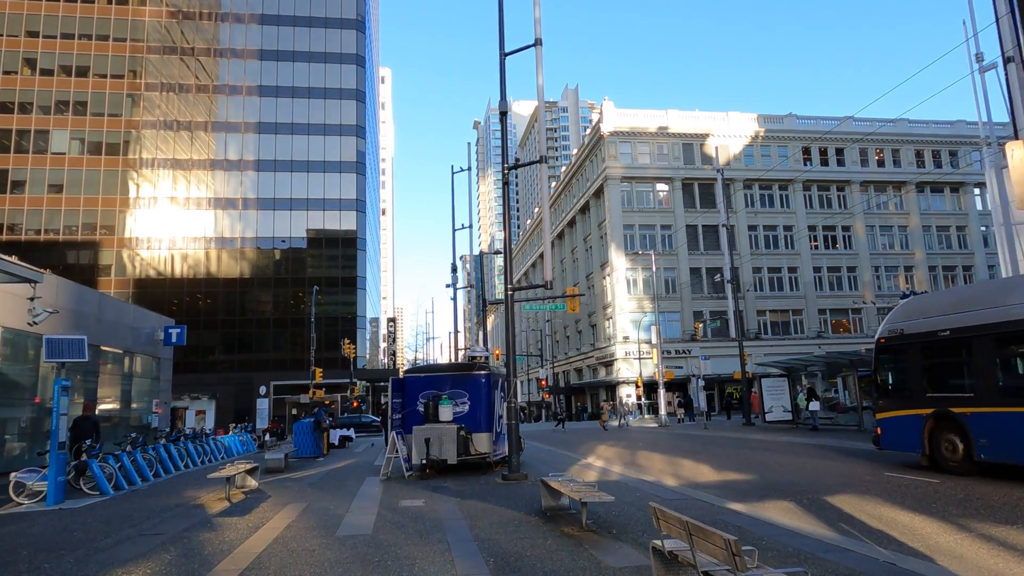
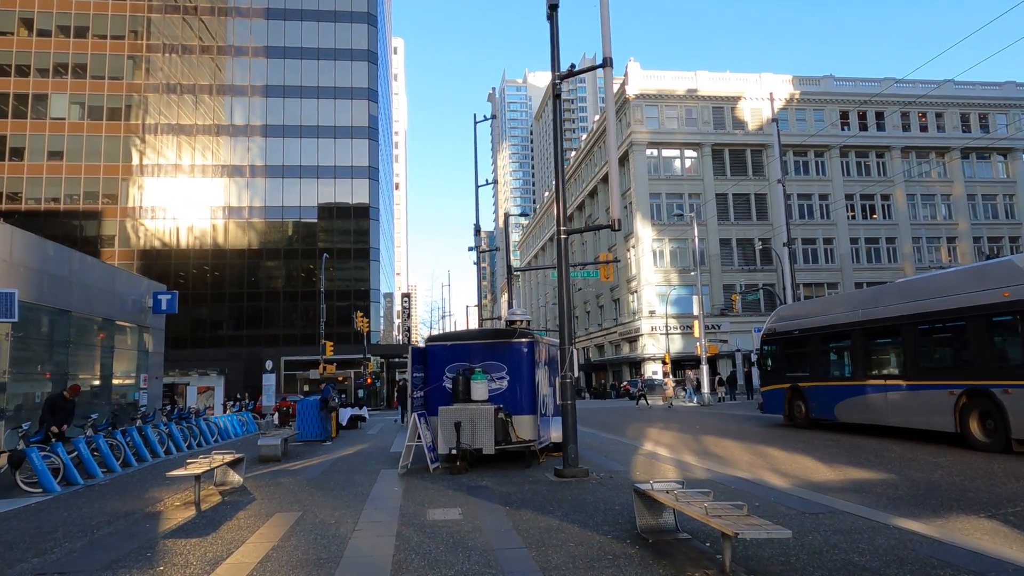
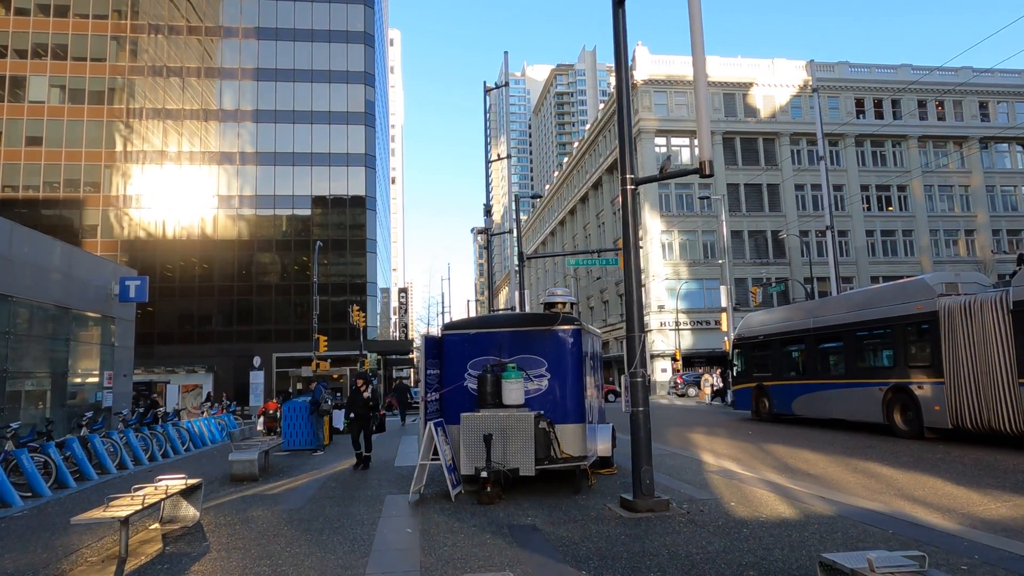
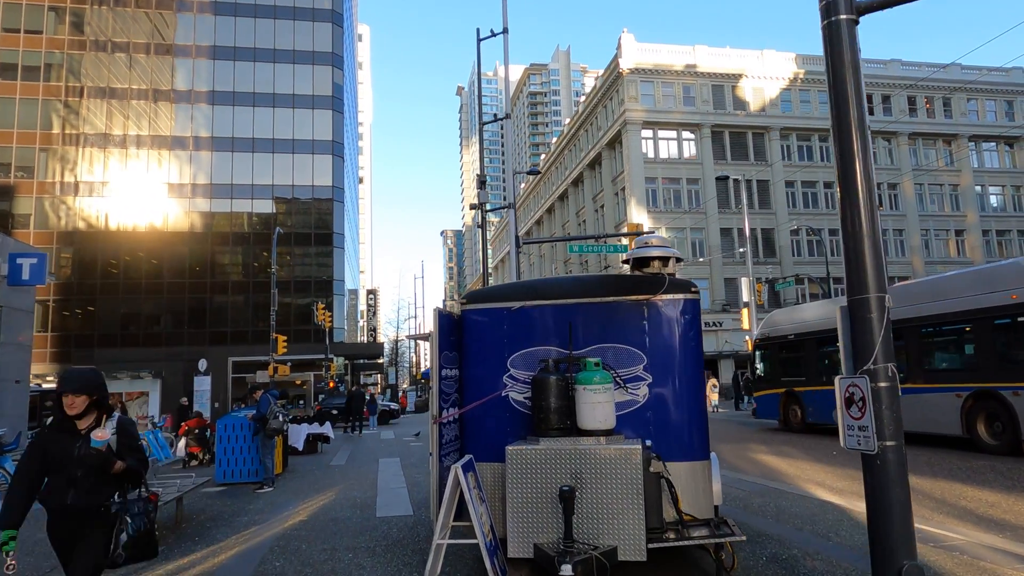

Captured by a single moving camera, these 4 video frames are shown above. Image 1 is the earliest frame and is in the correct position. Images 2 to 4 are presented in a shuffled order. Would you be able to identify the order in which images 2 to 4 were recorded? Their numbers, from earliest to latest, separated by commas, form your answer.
2, 3, 4
